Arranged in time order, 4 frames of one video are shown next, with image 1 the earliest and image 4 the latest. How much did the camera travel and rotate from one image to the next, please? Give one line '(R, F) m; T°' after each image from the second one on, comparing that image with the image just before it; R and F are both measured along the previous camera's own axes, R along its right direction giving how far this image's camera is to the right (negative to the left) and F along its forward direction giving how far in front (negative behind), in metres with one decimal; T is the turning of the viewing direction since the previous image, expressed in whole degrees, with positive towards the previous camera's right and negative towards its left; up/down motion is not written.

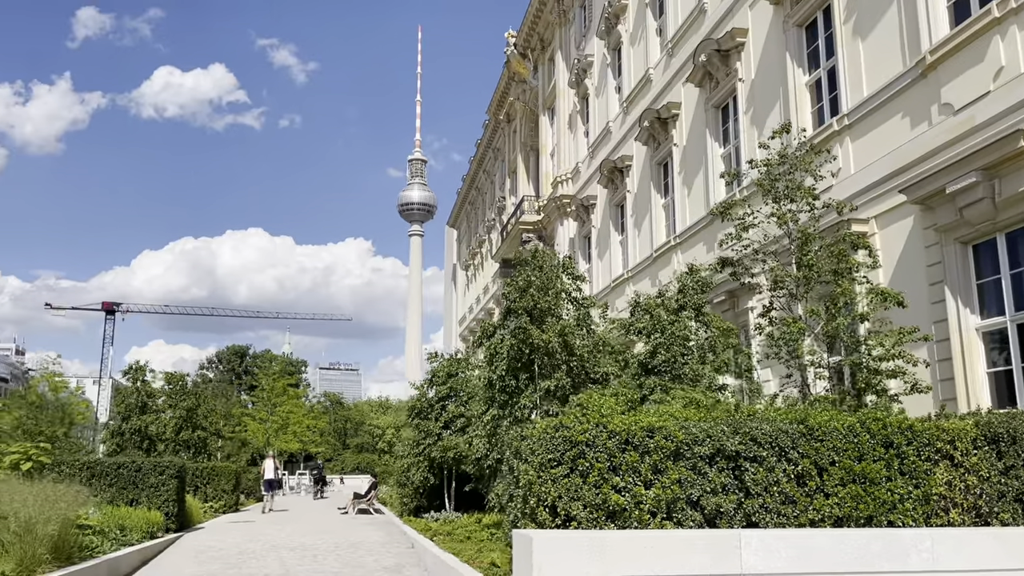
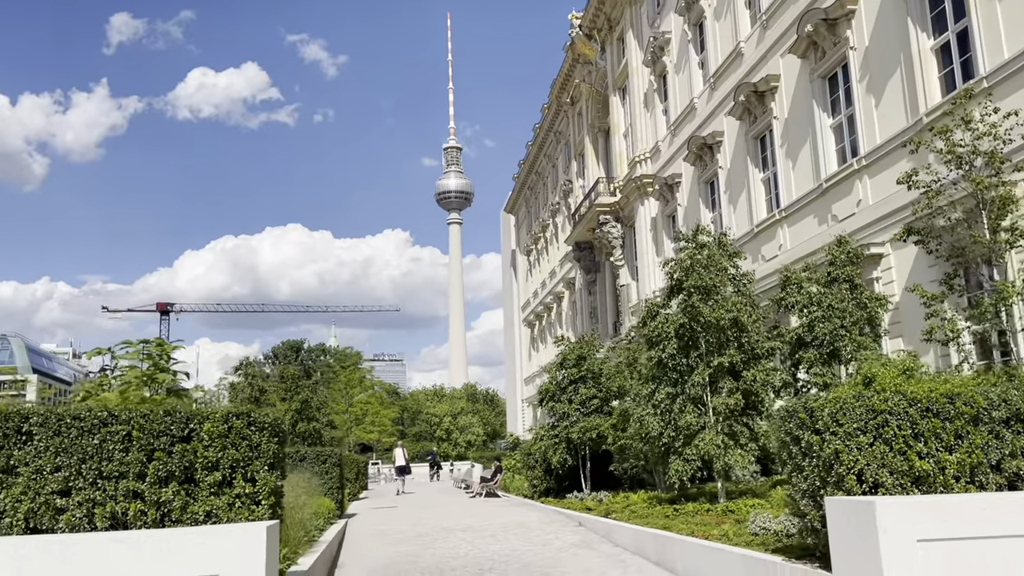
(-1.9, -0.2) m; -3°
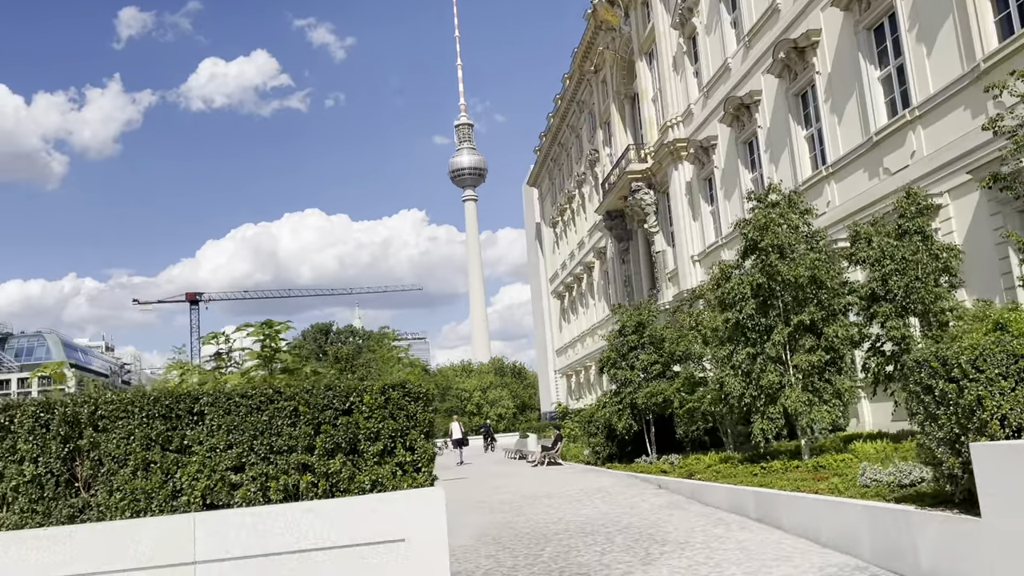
(-0.9, 0.0) m; -1°
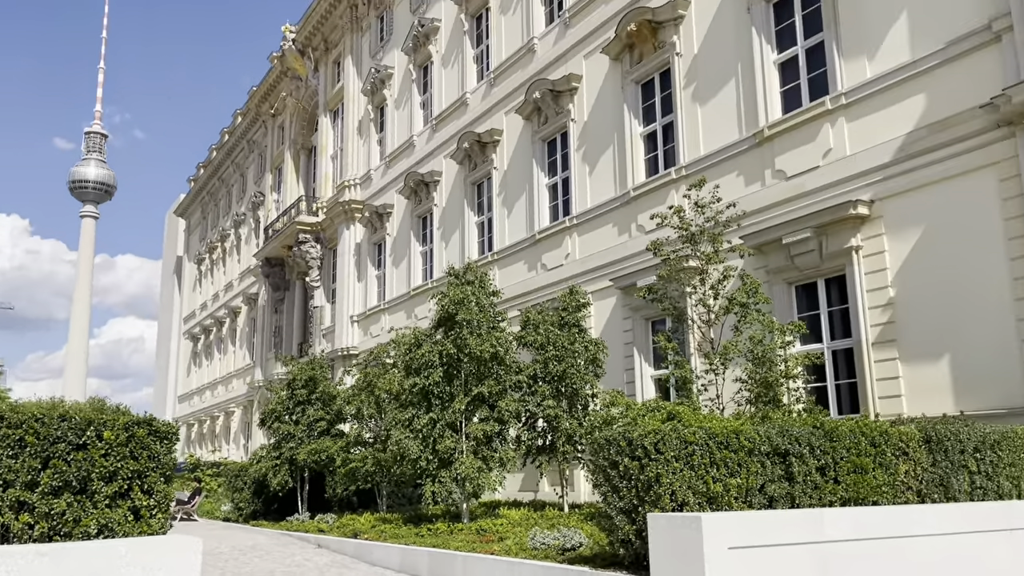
(-1.0, 0.0) m; +25°
